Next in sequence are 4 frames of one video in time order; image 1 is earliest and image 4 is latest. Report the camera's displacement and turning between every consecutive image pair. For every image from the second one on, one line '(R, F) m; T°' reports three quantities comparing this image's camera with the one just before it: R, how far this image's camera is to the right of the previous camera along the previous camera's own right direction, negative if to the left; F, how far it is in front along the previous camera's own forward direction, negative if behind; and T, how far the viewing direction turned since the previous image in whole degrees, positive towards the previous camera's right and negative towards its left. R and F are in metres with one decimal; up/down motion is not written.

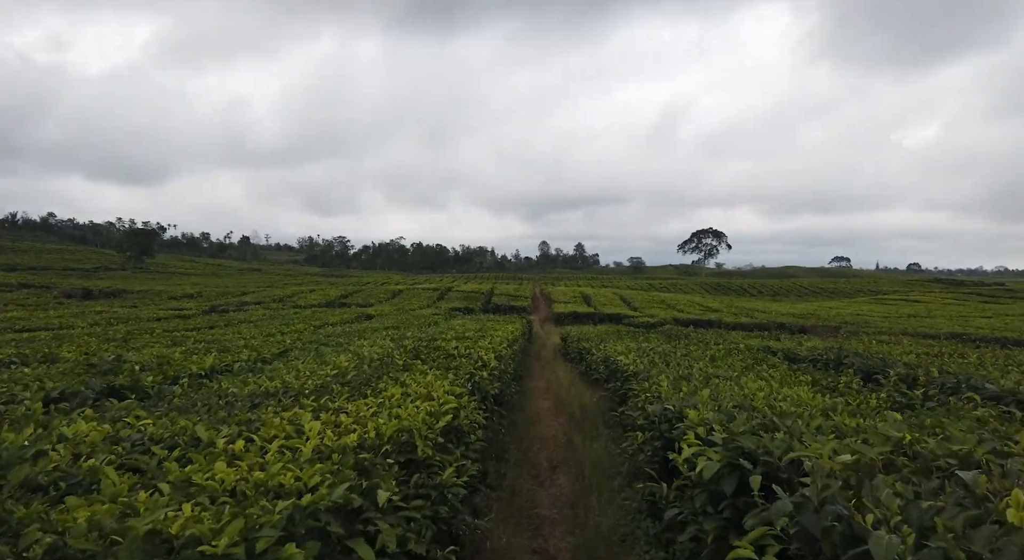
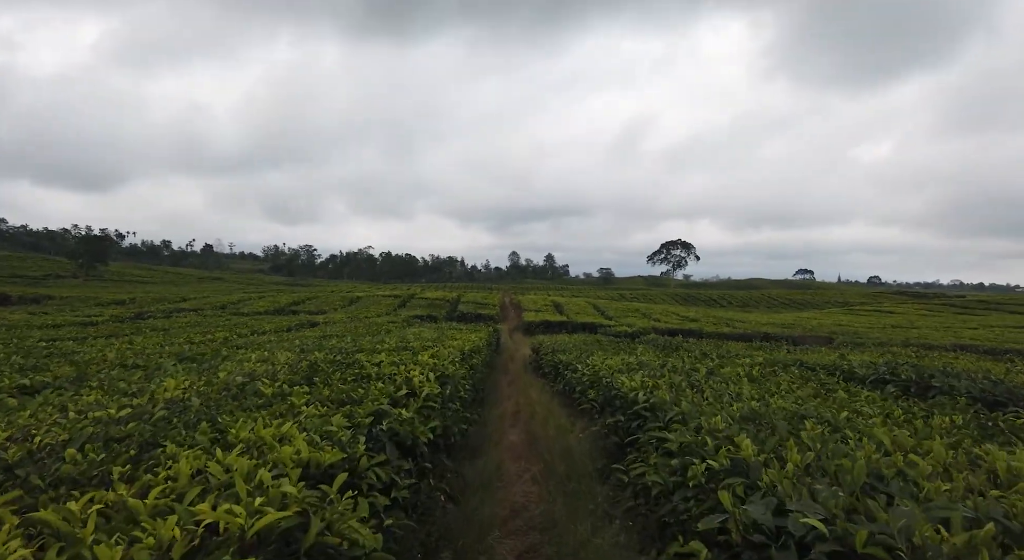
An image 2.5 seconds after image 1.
(+0.3, +4.5) m; +3°
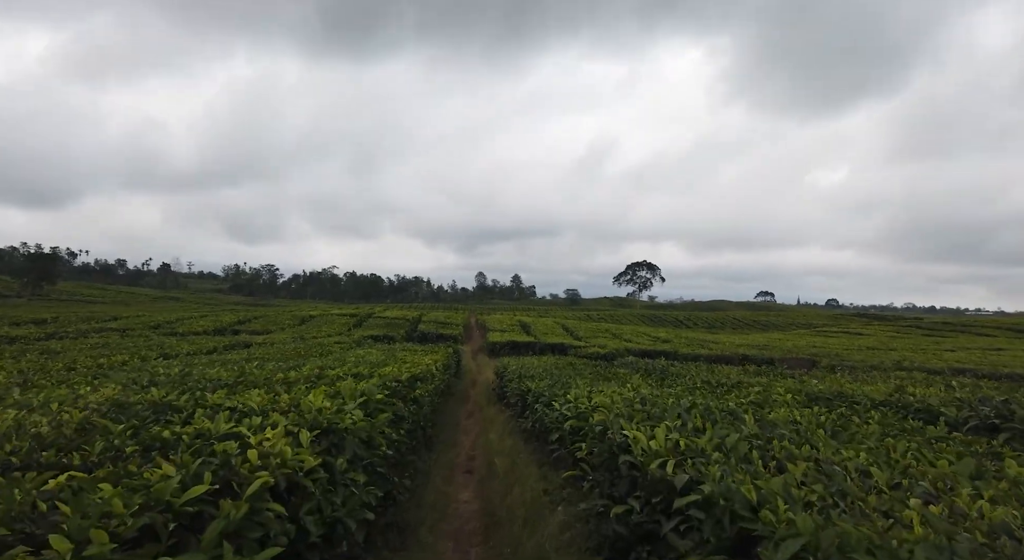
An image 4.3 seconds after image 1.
(+0.3, +3.7) m; +3°
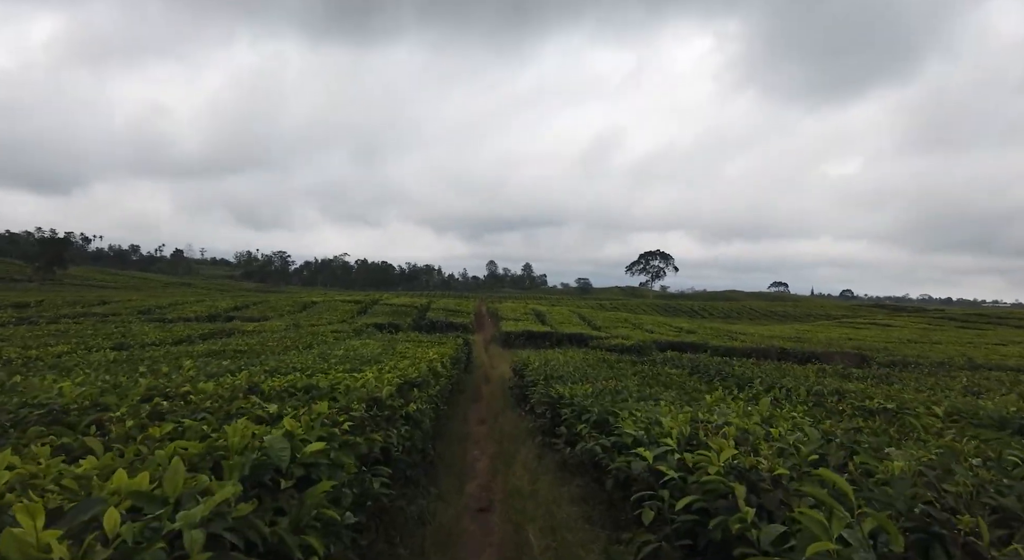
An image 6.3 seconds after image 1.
(-0.4, +4.0) m; -1°
